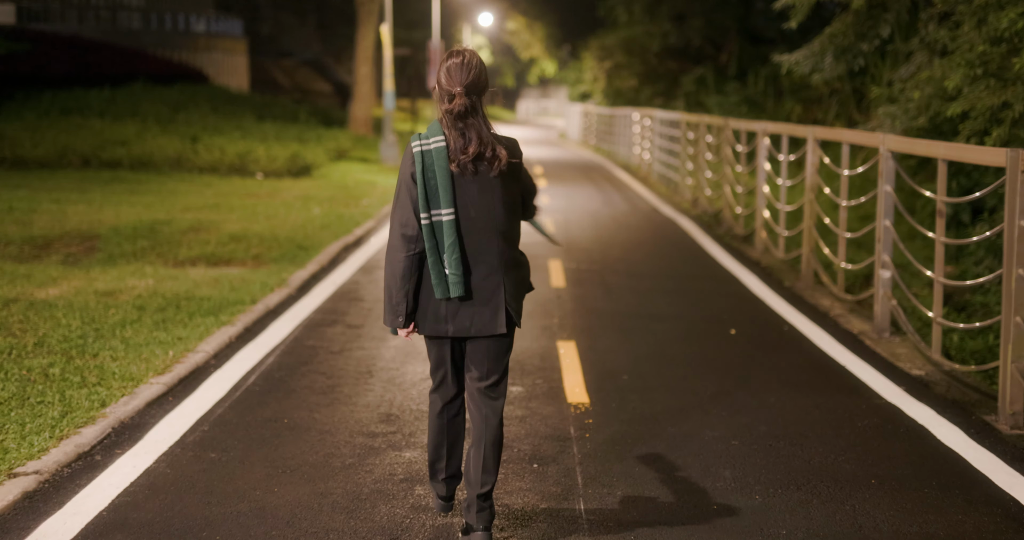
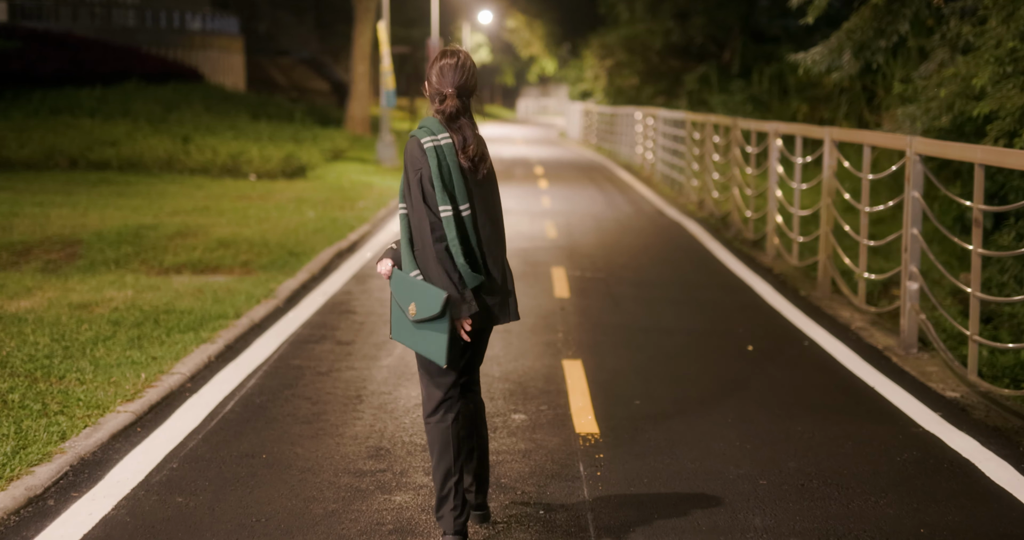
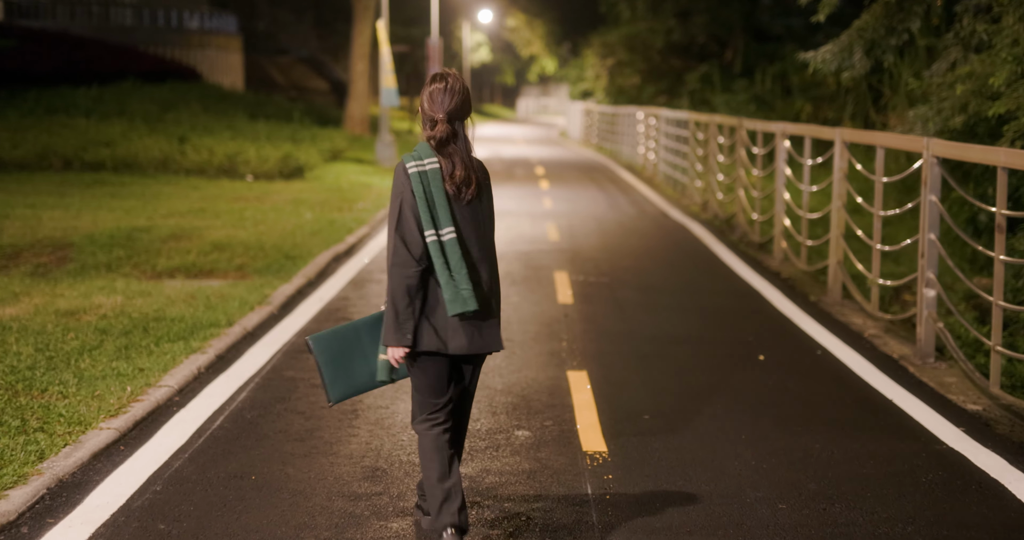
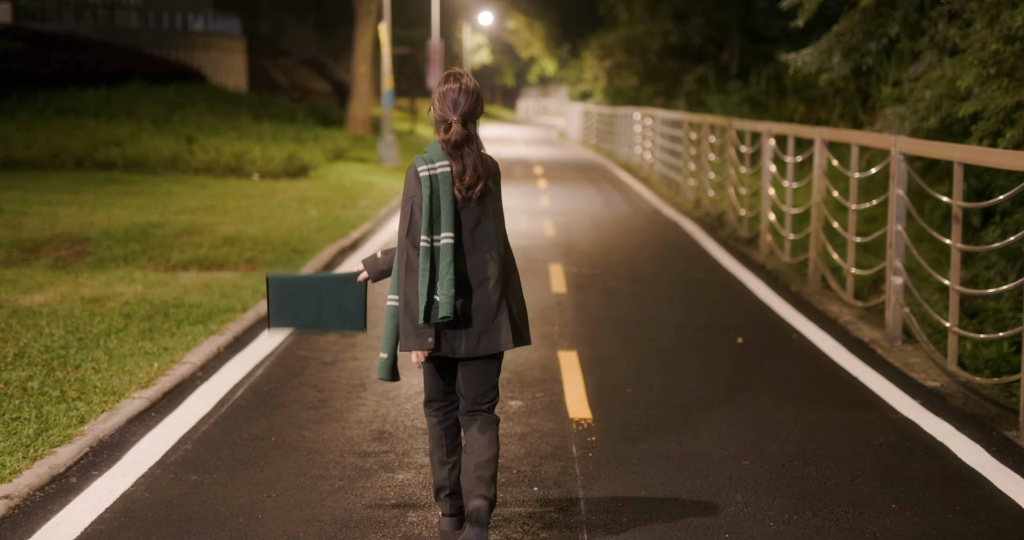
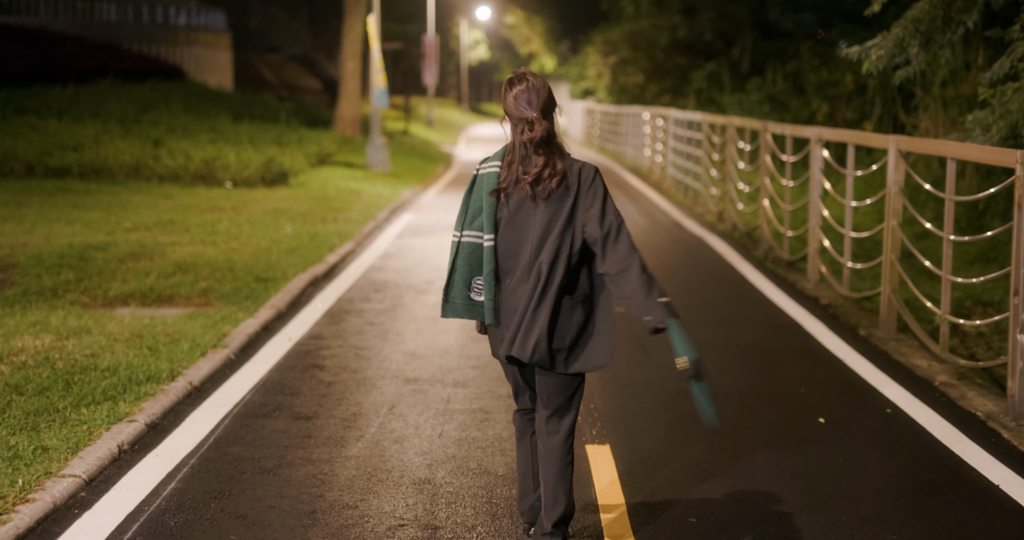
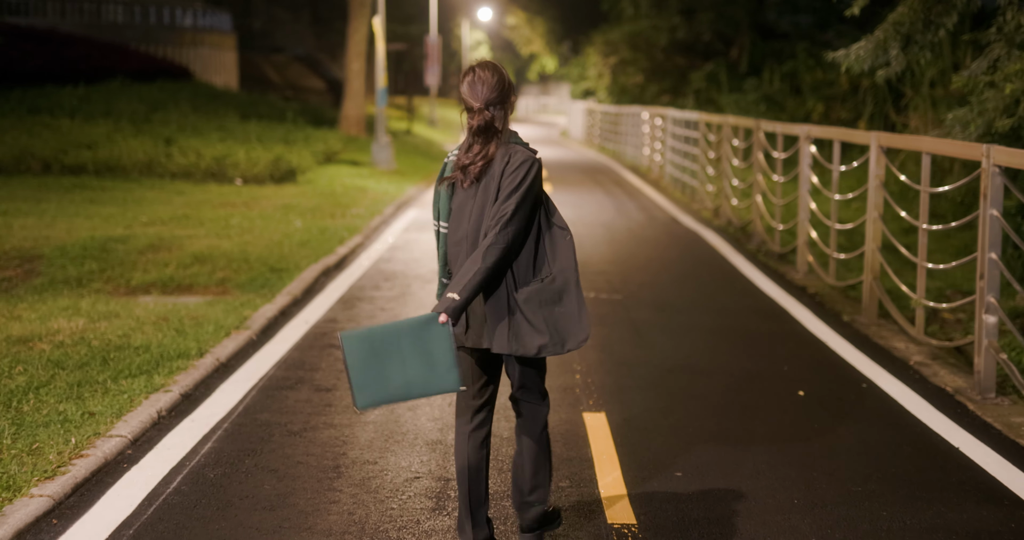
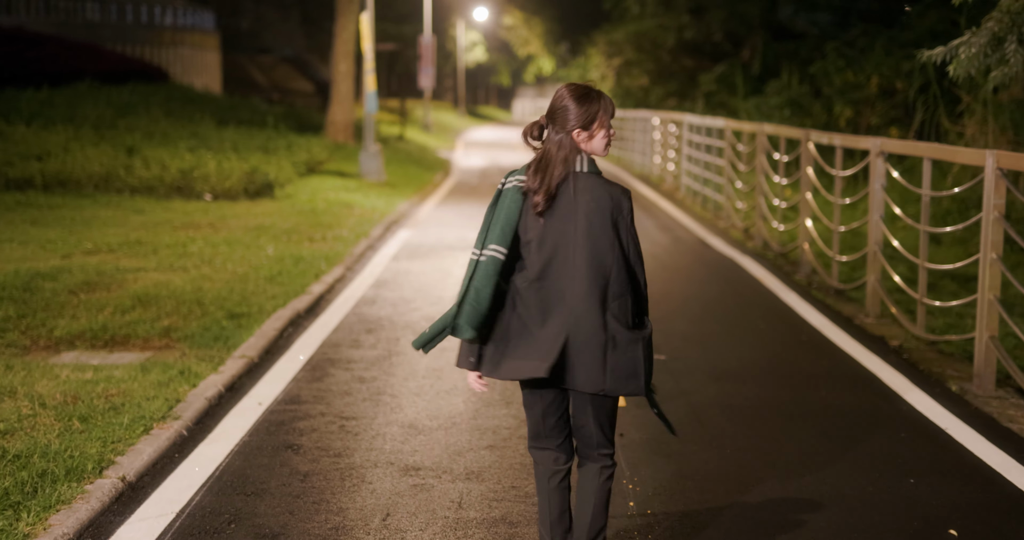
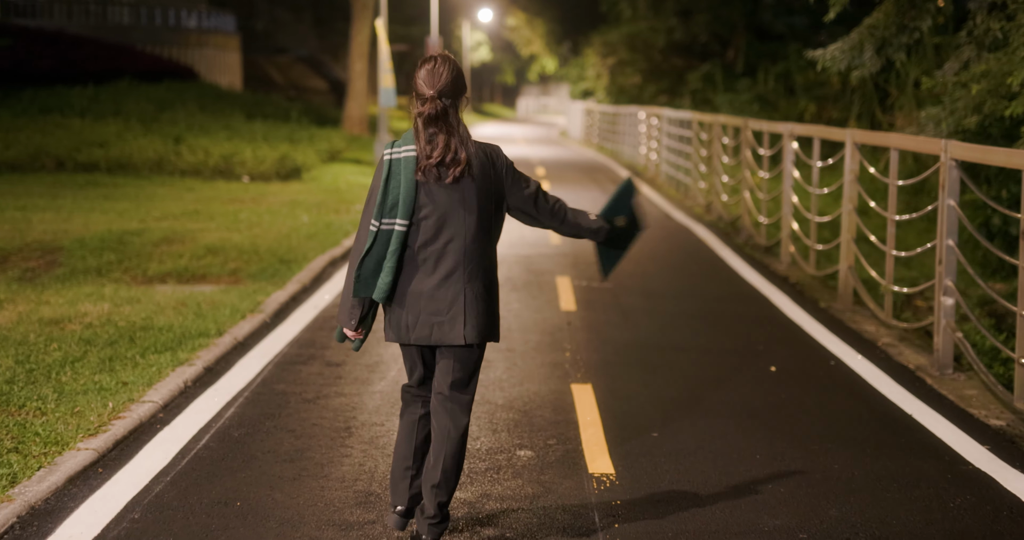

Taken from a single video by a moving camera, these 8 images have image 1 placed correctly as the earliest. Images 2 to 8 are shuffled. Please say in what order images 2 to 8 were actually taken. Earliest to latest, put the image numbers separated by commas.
4, 2, 3, 8, 6, 5, 7
